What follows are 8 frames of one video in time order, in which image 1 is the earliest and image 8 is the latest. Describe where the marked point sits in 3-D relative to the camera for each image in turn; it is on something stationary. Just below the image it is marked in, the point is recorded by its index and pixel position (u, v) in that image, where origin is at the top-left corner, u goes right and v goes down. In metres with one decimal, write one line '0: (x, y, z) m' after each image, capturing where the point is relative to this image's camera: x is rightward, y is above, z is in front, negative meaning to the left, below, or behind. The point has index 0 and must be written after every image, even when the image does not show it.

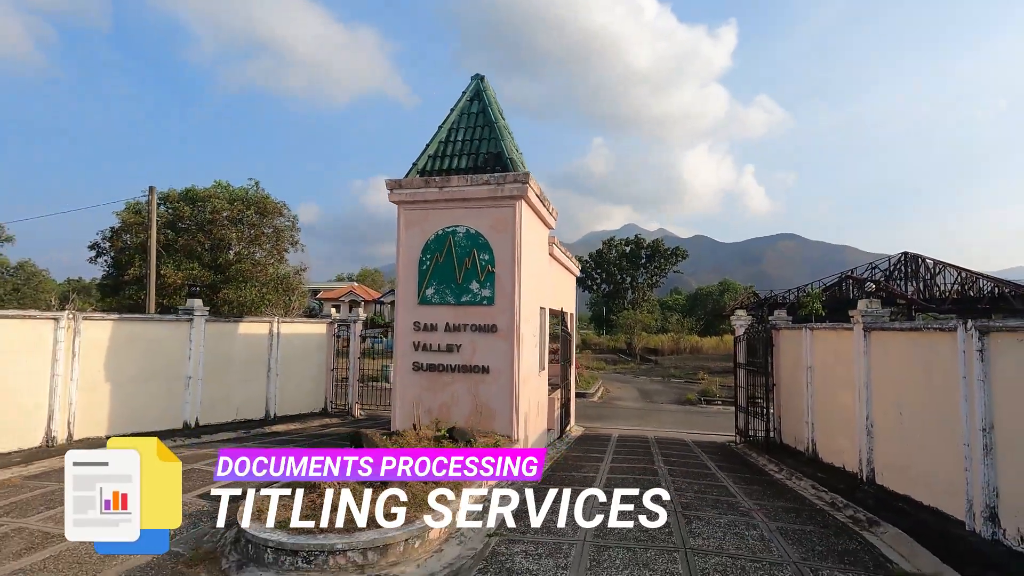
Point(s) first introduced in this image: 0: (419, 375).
0: (-1.4, -1.3, +8.1) m
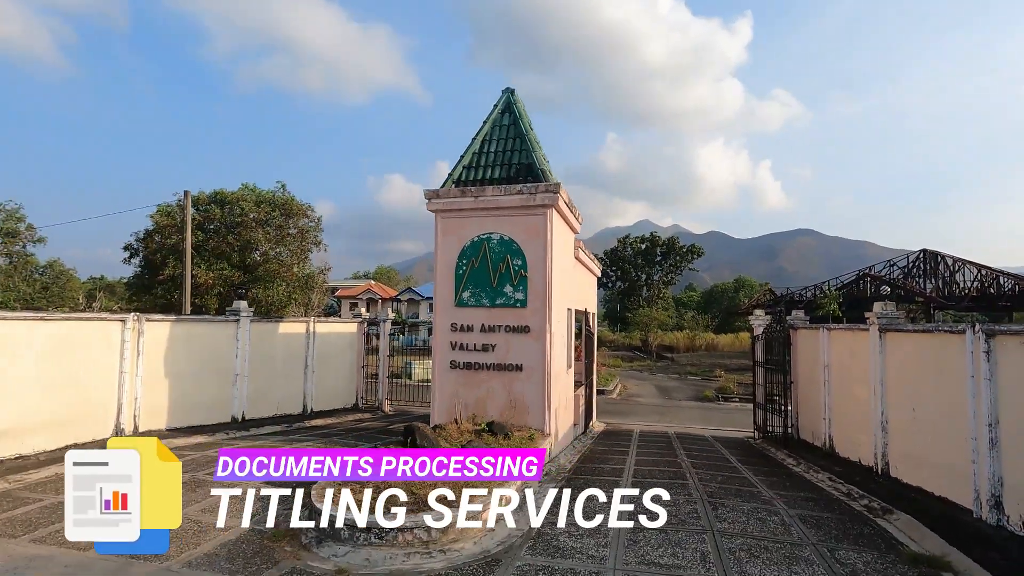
0: (-0.9, -1.4, +8.6) m
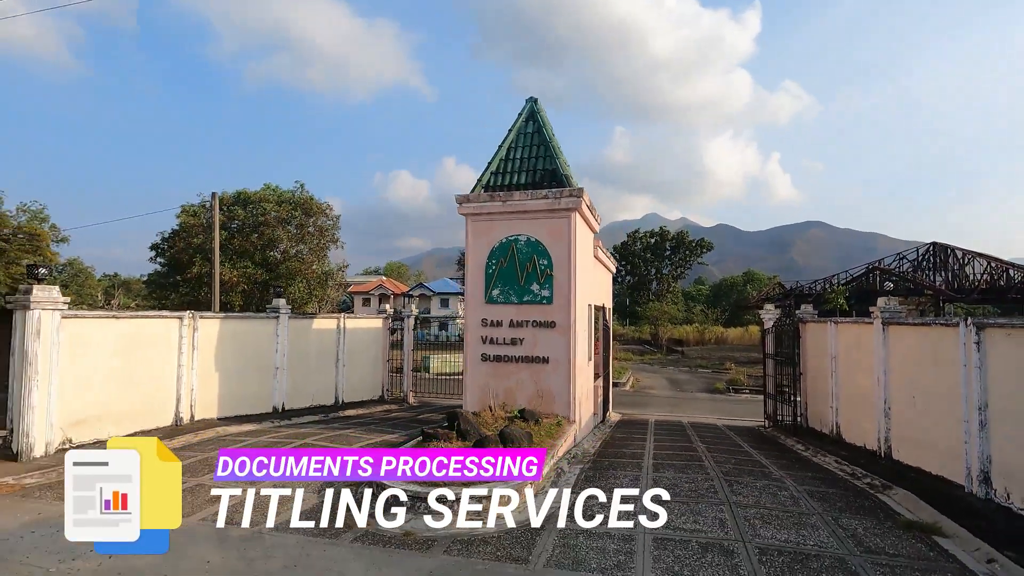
0: (-0.4, -1.3, +9.3) m
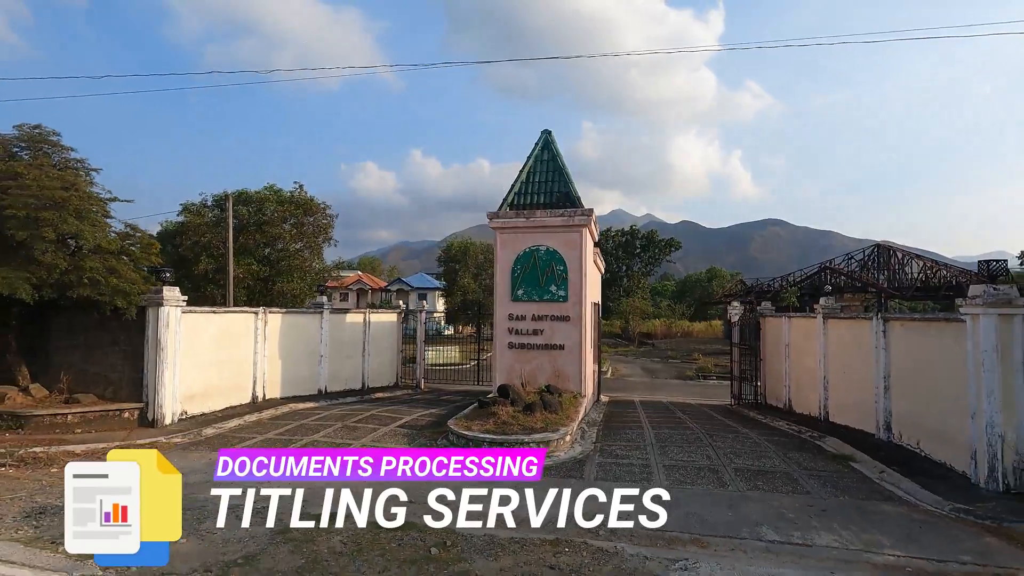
0: (0.0, -1.3, +11.4) m
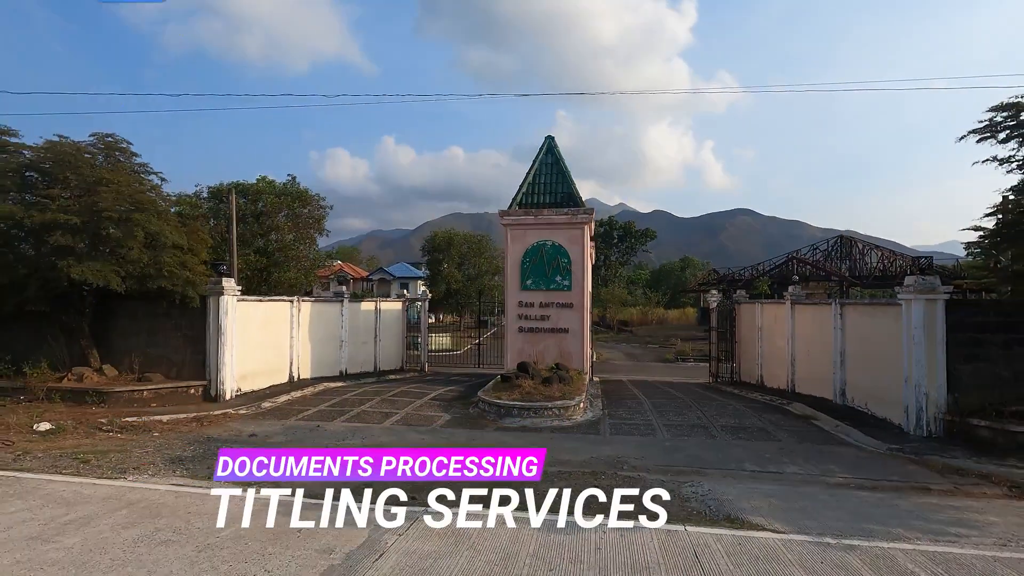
0: (+0.2, -1.1, +12.8) m
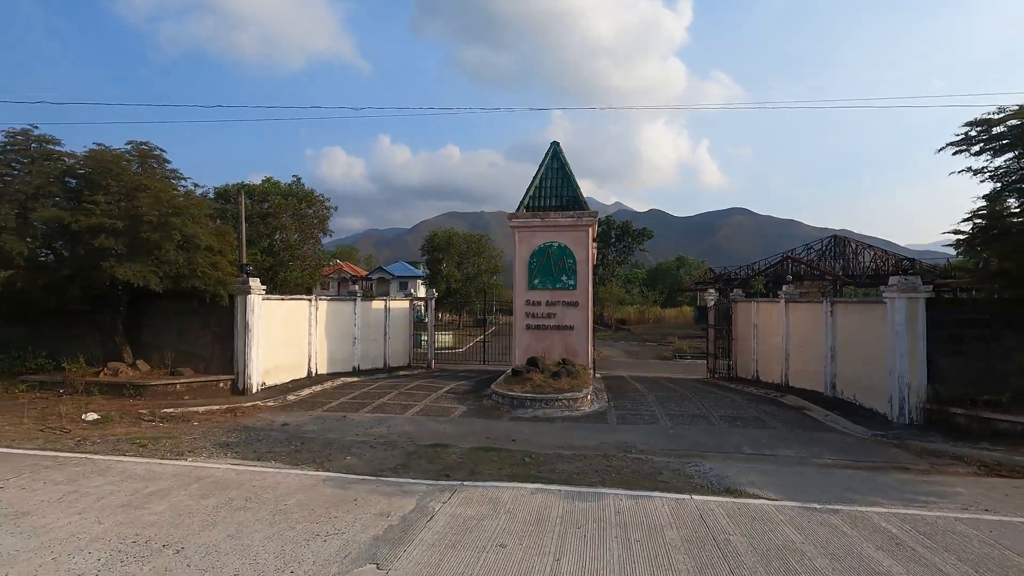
0: (+0.4, -1.1, +13.4) m
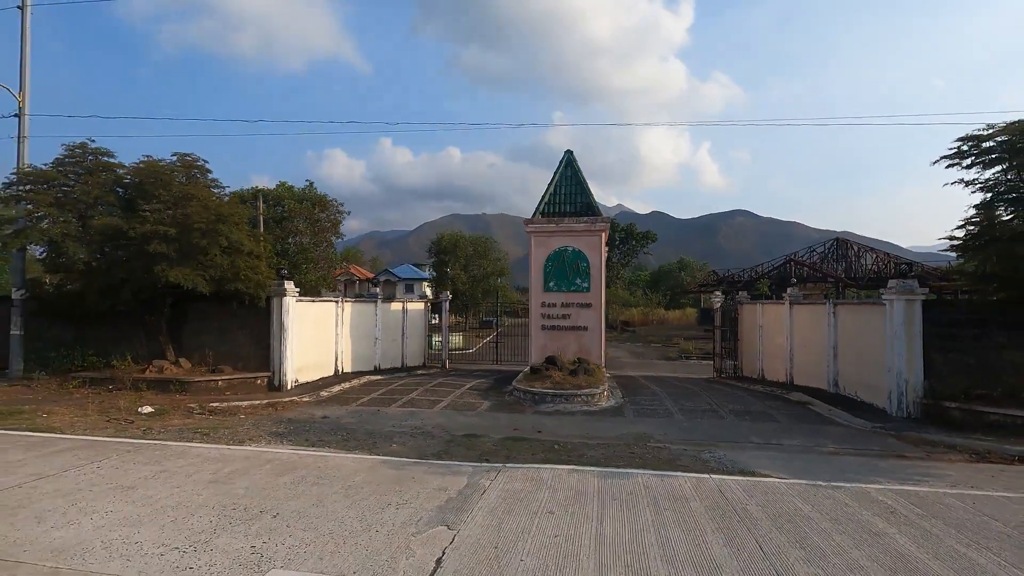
0: (+0.9, -1.2, +14.0) m
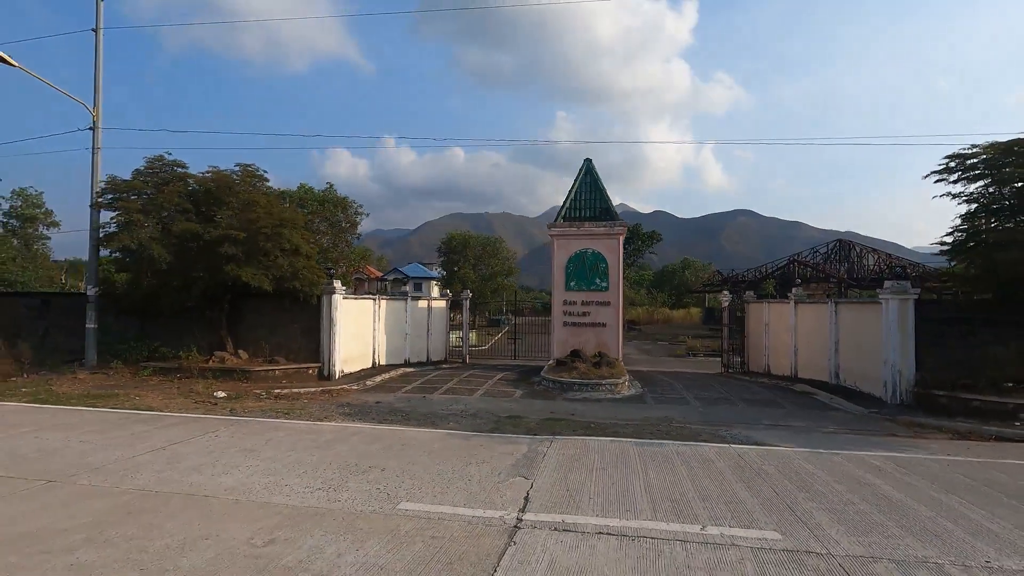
0: (+1.5, -1.1, +15.1) m
